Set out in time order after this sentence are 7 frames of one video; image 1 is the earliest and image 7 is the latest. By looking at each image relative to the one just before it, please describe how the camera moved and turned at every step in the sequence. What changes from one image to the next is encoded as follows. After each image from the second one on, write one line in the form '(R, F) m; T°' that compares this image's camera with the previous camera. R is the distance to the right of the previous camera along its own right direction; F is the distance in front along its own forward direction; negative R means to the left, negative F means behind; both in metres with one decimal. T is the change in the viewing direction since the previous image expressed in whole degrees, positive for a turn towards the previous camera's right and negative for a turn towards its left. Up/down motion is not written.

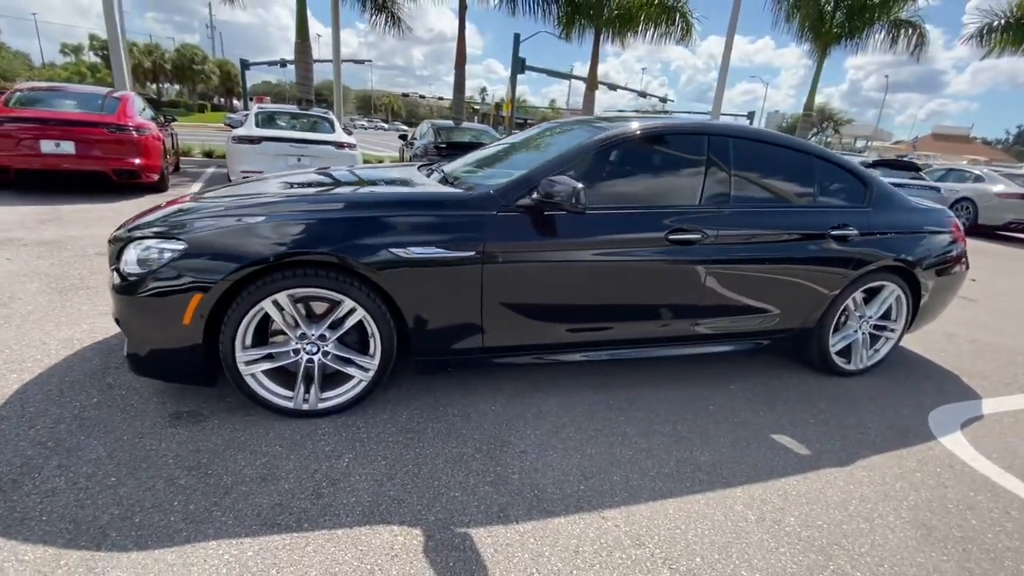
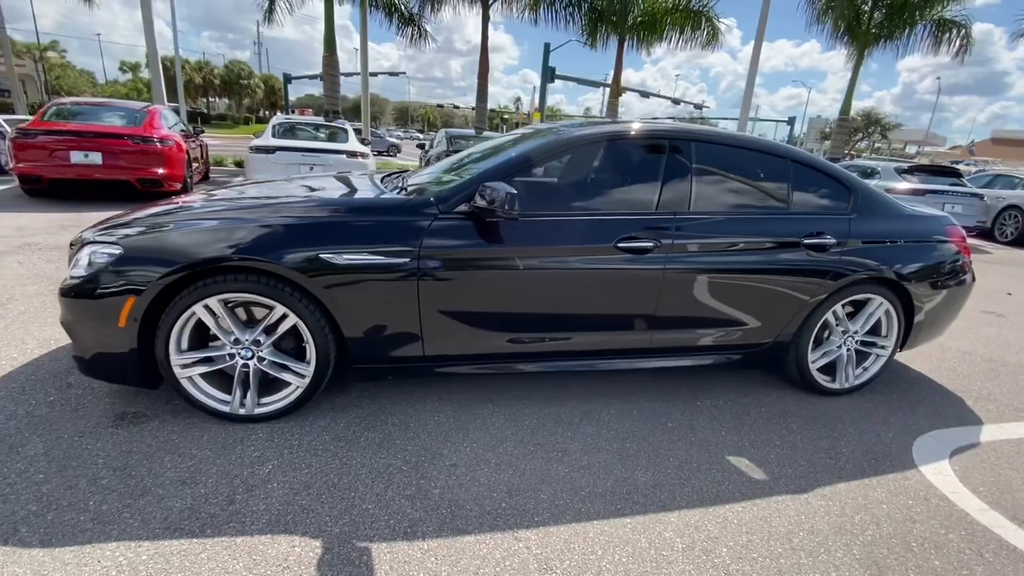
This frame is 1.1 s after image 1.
(+0.5, +0.1) m; -4°
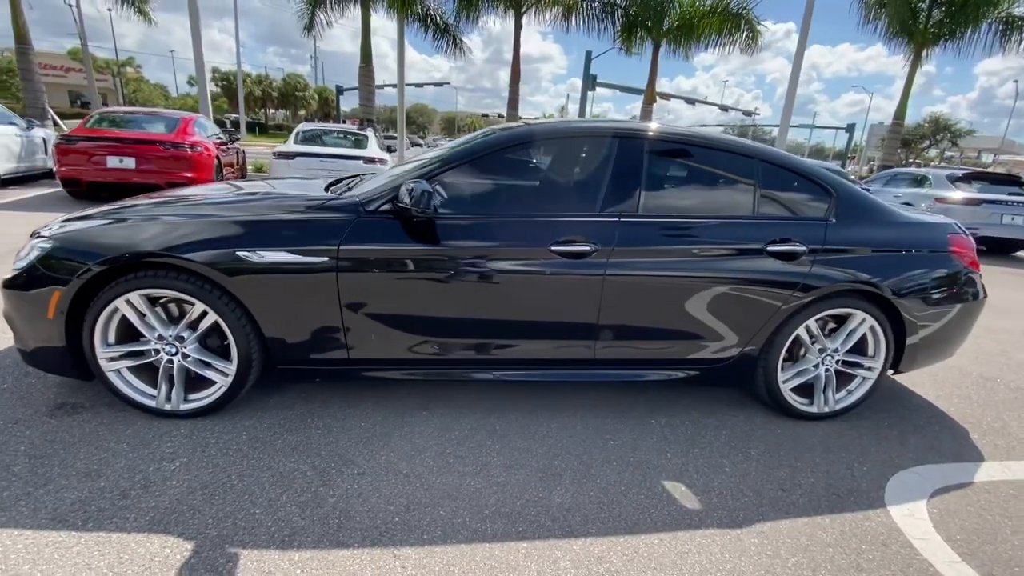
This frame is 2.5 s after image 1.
(+0.6, +0.2) m; -5°
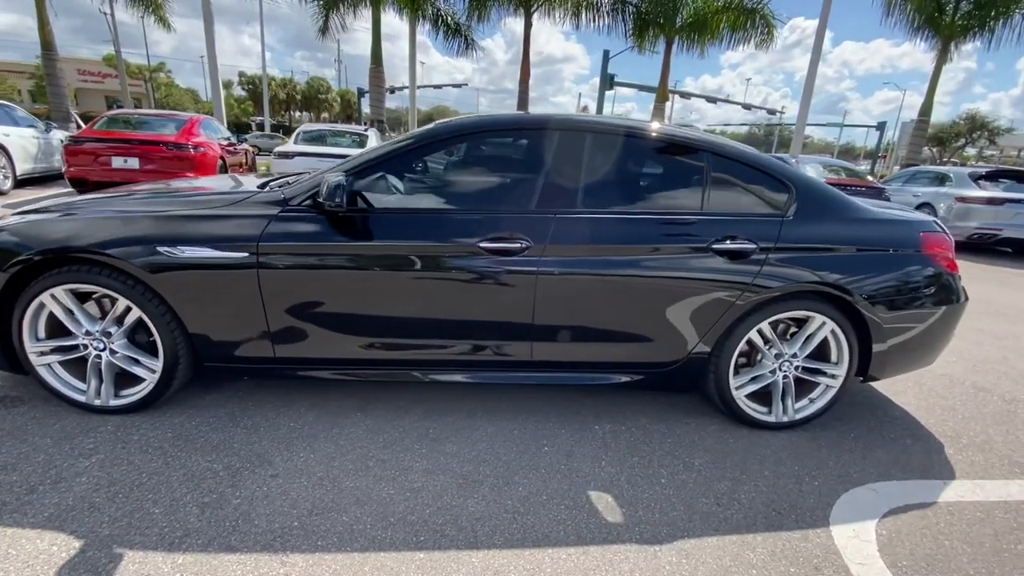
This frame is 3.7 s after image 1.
(+0.5, +0.1) m; -3°
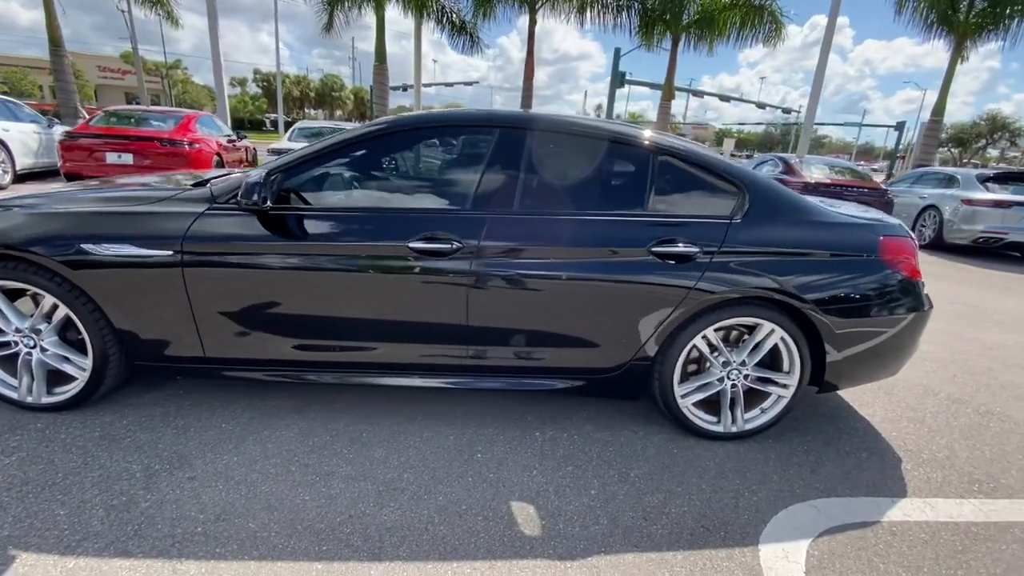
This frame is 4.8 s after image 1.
(+0.4, +0.1) m; -1°
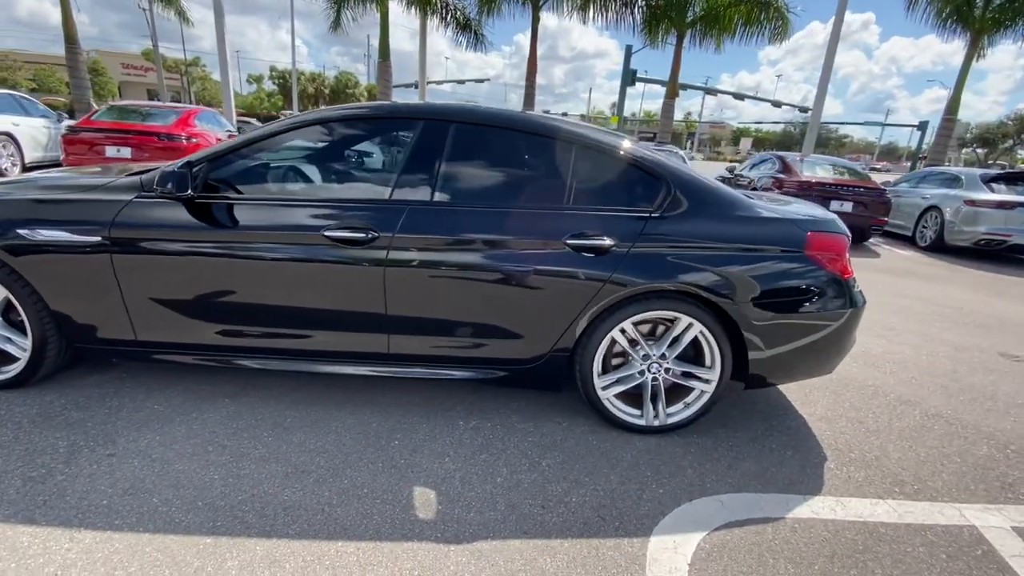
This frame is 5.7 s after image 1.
(+0.5, 0.0) m; -2°
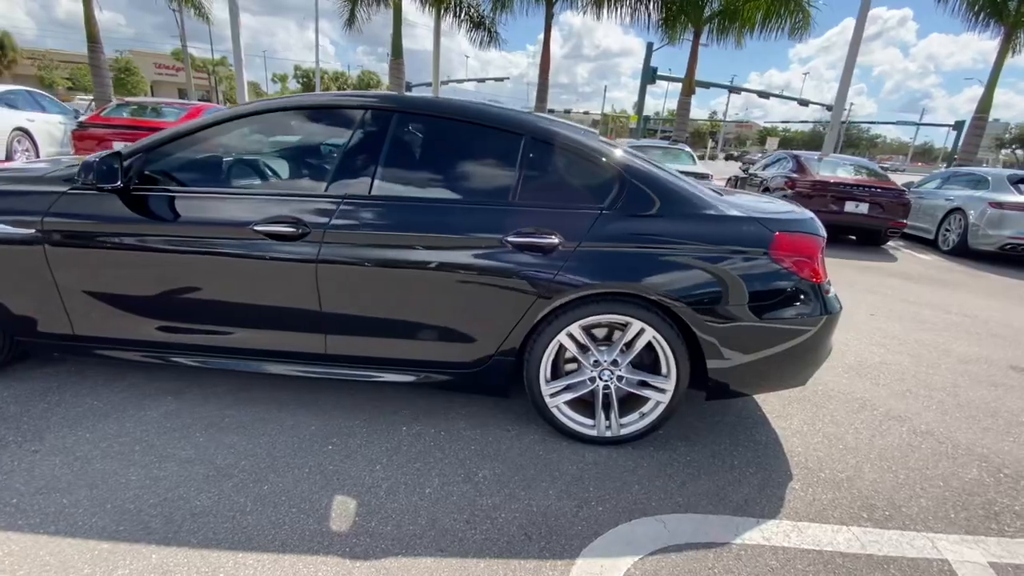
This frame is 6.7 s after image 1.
(+0.4, +0.1) m; -2°
